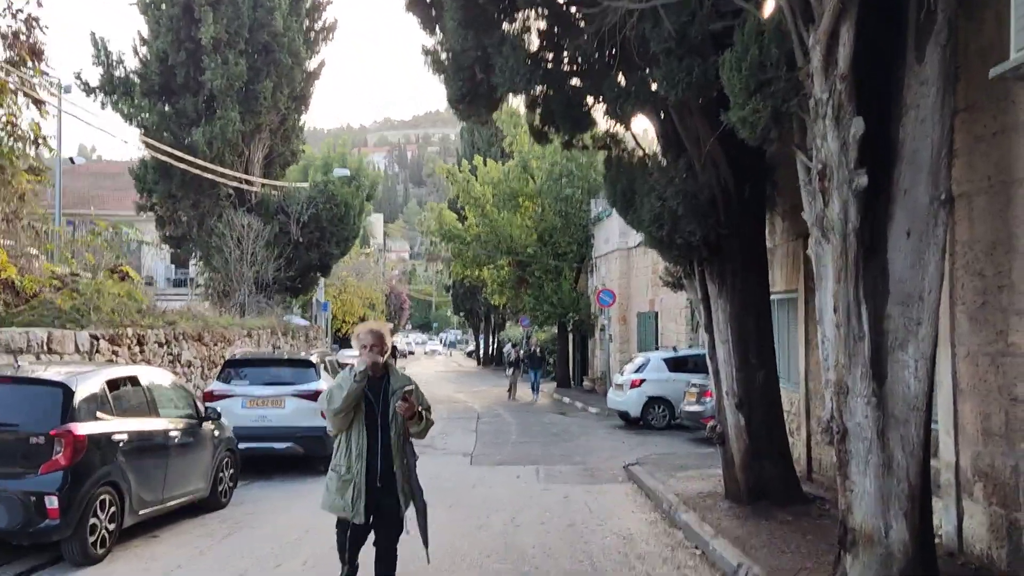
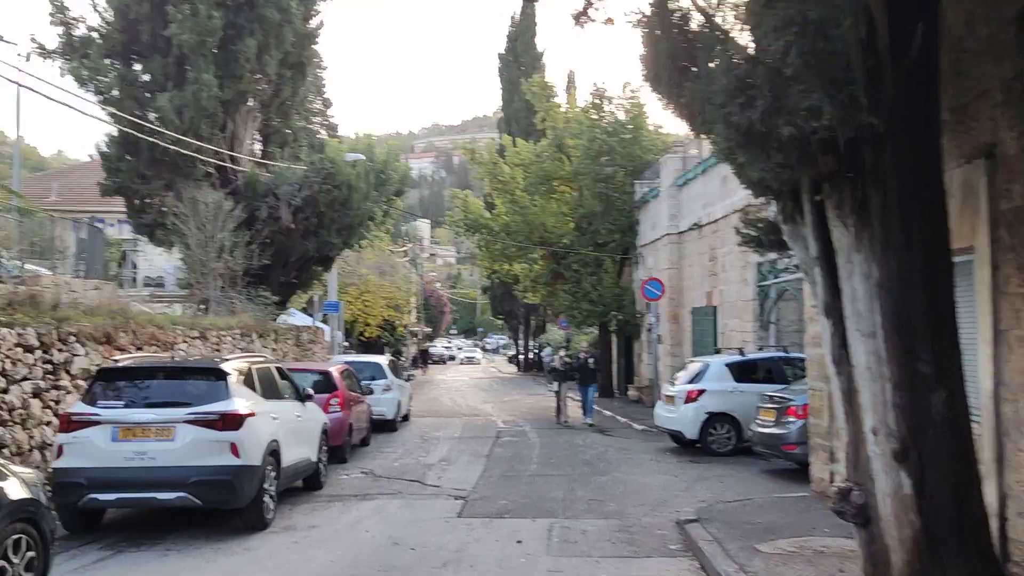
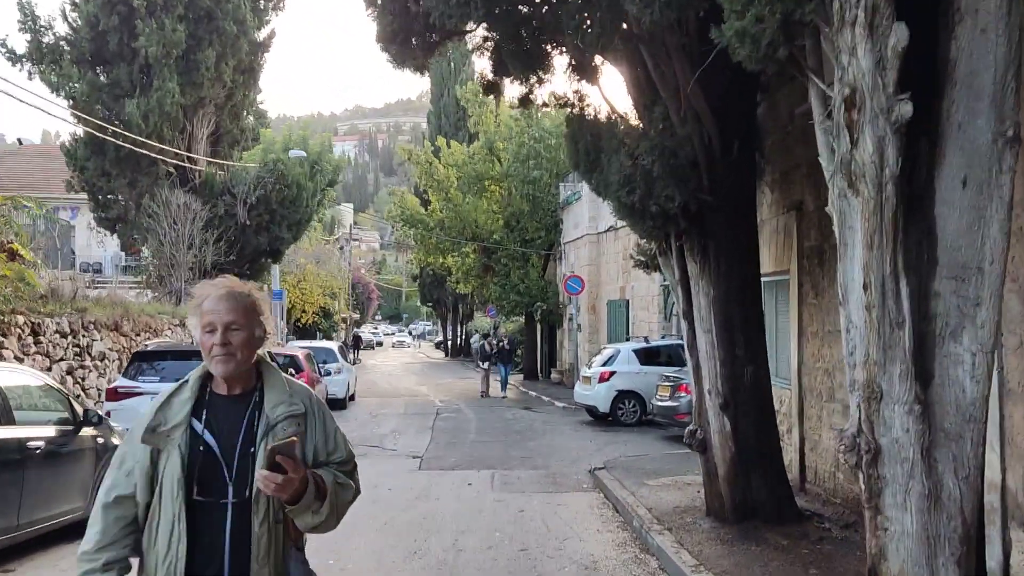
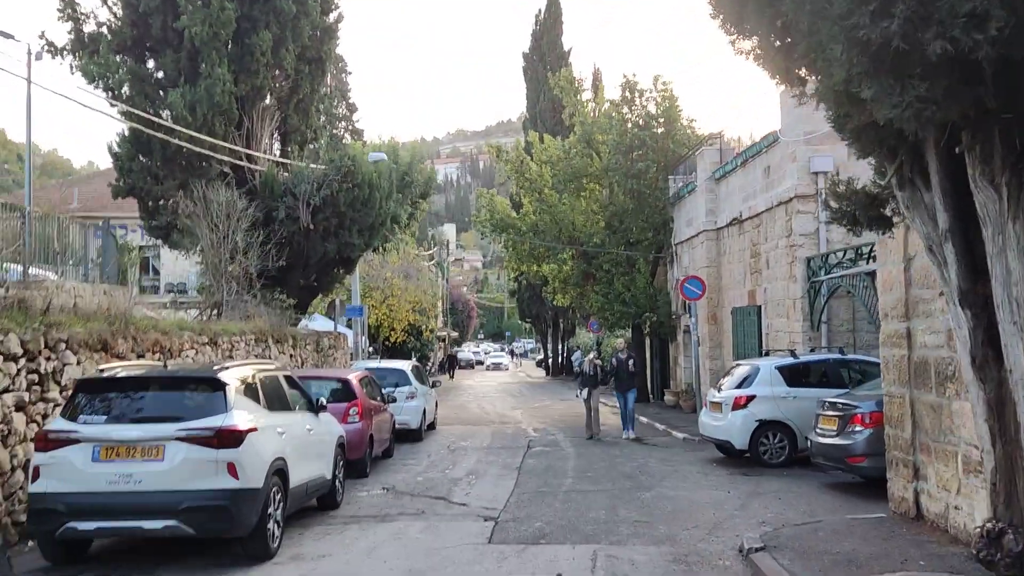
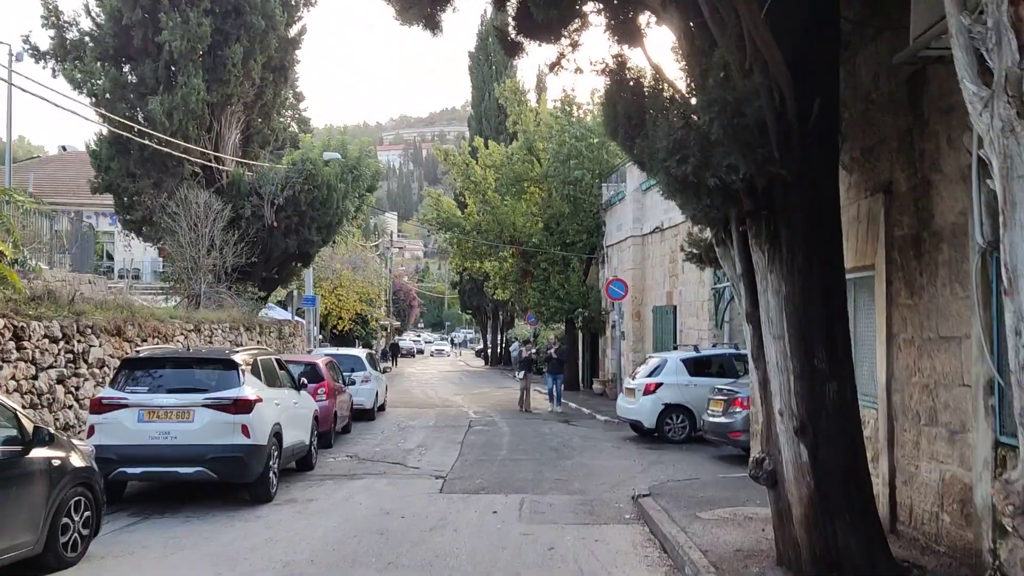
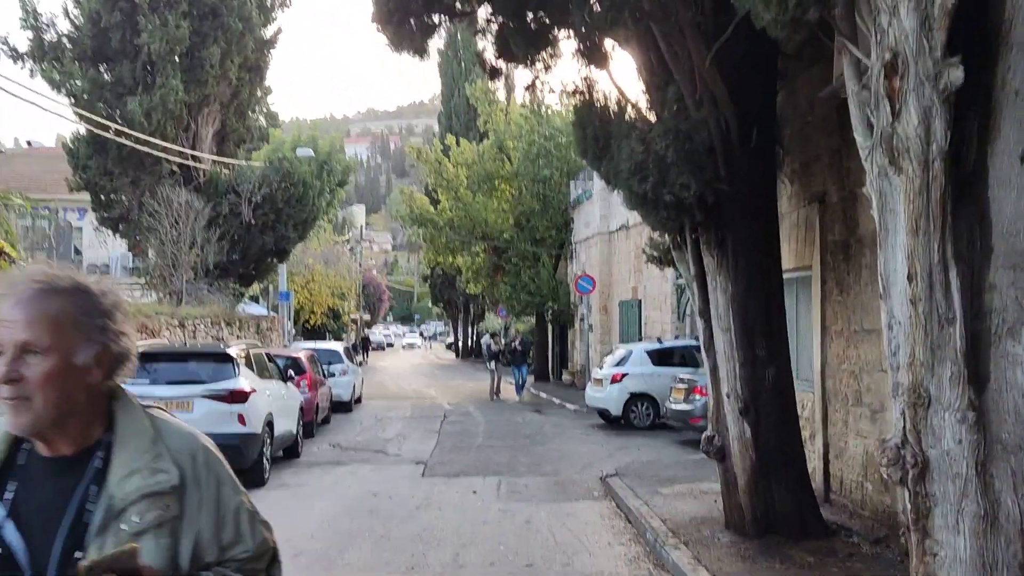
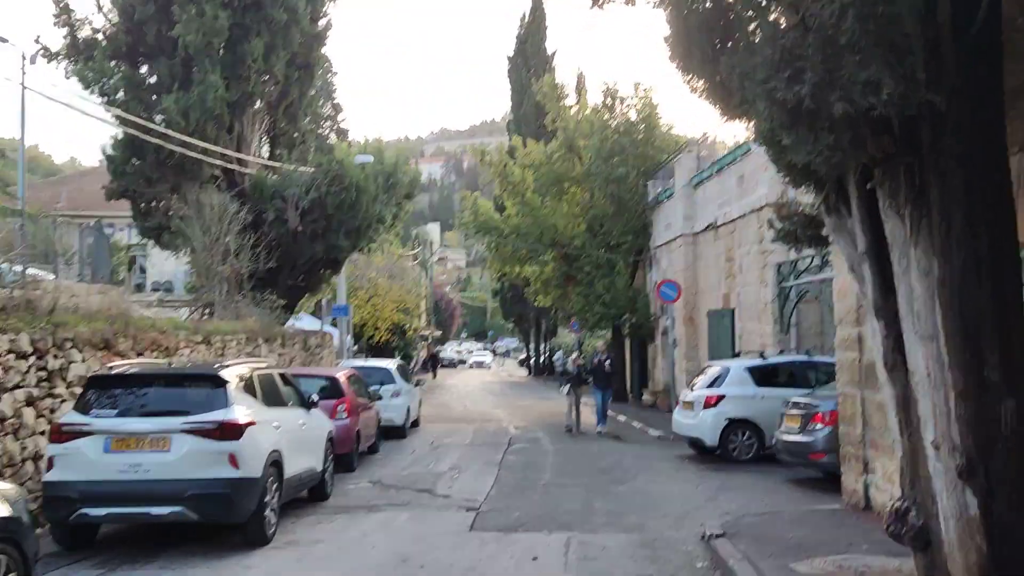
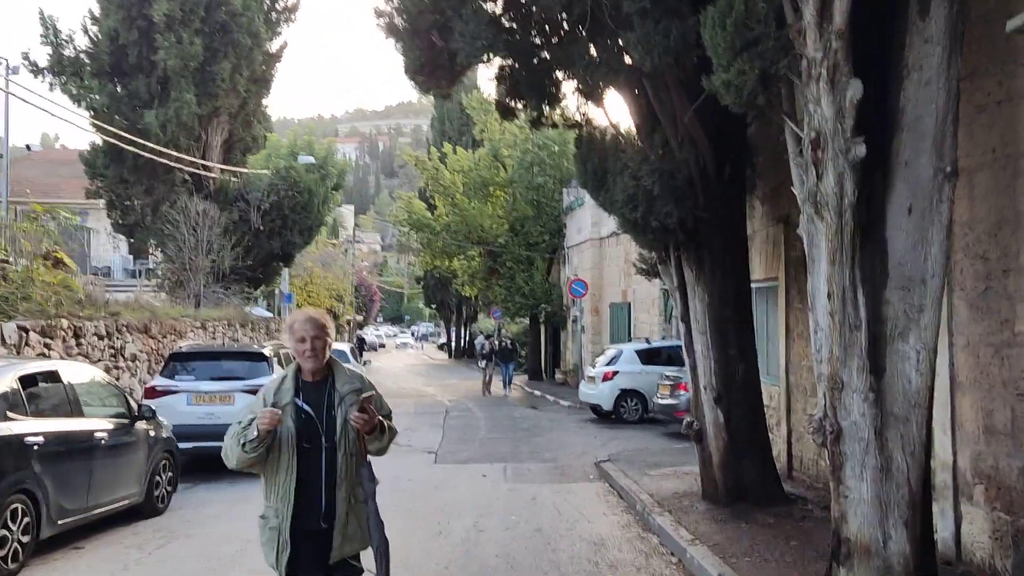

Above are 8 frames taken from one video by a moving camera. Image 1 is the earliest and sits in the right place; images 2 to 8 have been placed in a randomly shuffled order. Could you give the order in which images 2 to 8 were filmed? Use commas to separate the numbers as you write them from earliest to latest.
8, 3, 6, 5, 2, 7, 4
